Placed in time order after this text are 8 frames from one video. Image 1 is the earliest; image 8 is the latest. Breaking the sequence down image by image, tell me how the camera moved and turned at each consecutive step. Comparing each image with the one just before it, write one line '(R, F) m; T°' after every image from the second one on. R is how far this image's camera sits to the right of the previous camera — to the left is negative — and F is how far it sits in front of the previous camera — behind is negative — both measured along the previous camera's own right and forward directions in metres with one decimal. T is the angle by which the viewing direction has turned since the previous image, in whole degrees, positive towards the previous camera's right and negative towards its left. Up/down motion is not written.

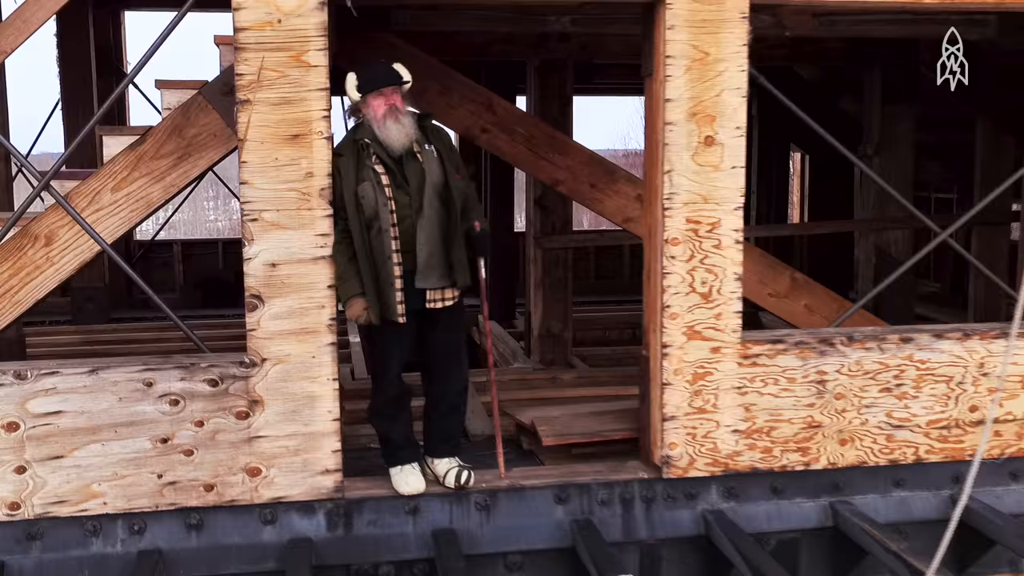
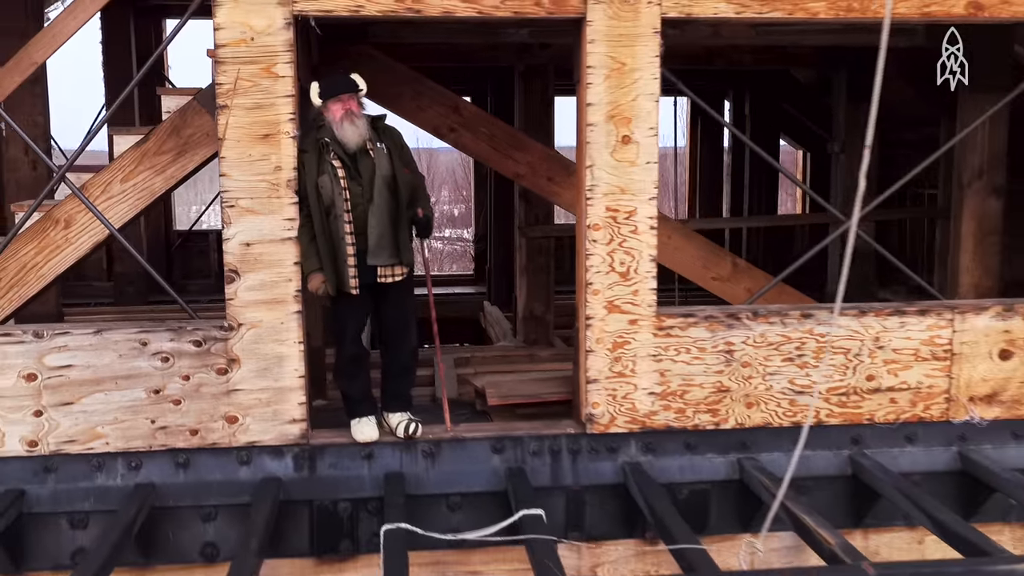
(+0.4, -0.5) m; -3°
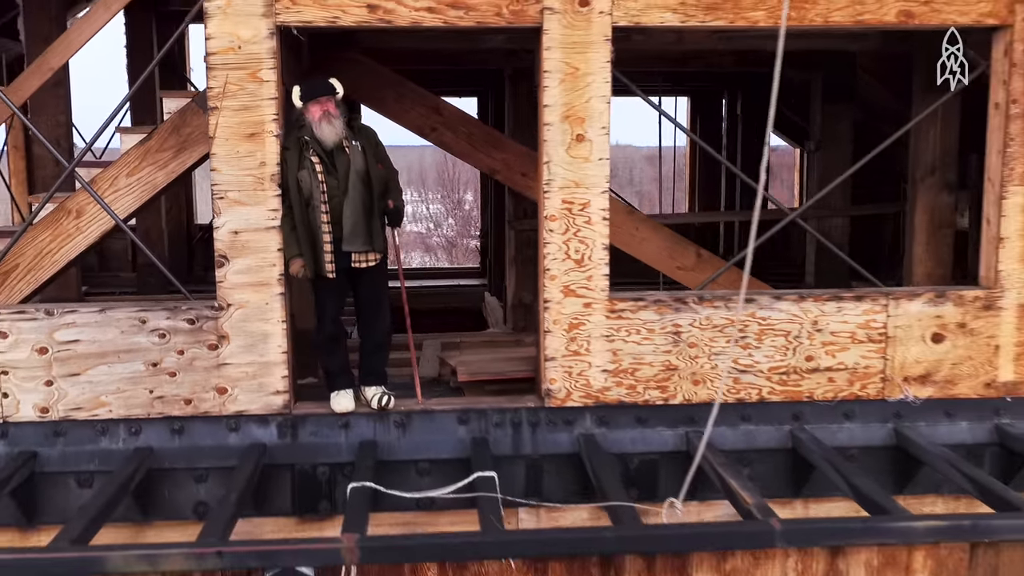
(+0.3, -0.4) m; -2°
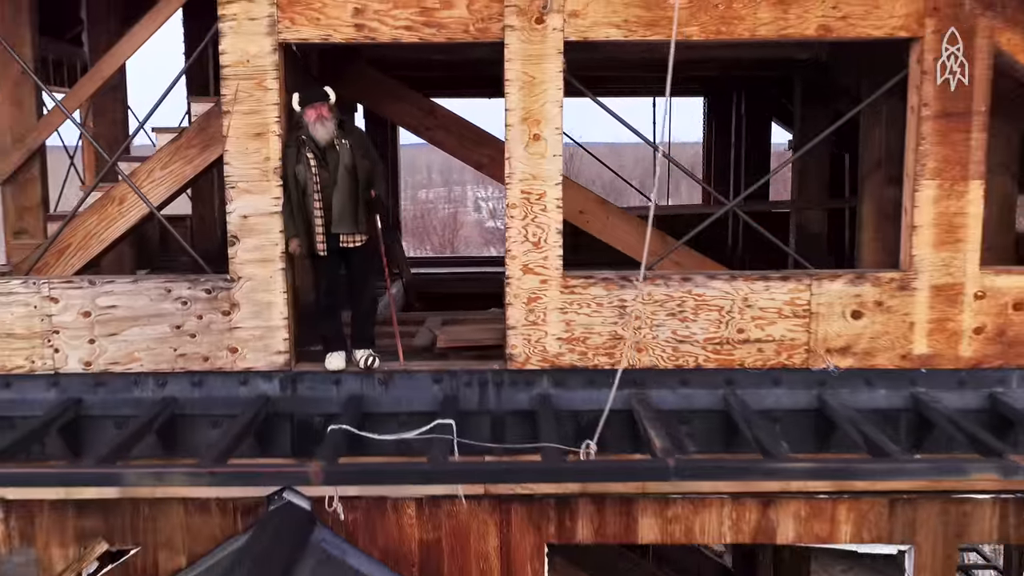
(+0.5, -0.6) m; -4°
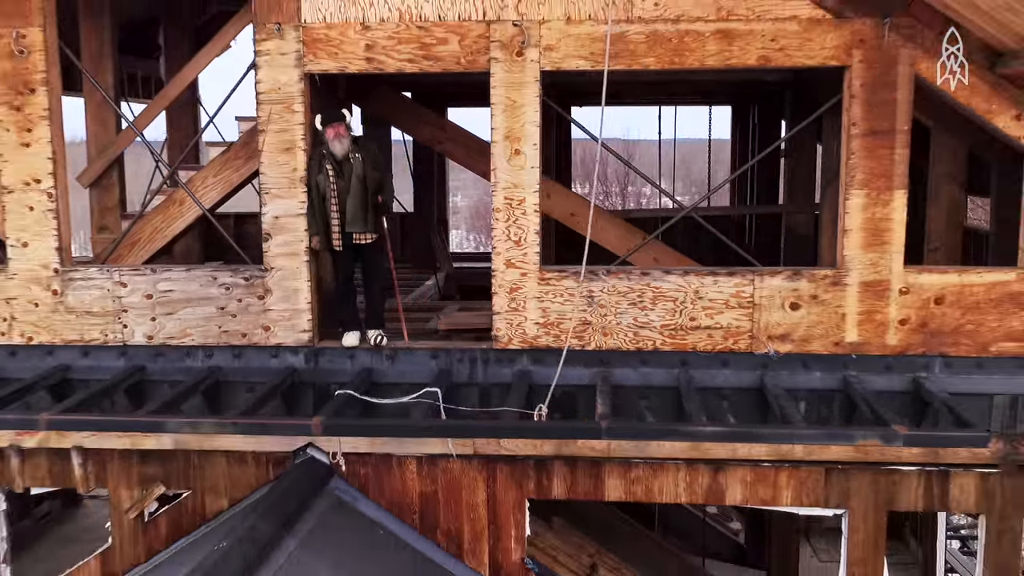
(+0.6, -0.8) m; -5°
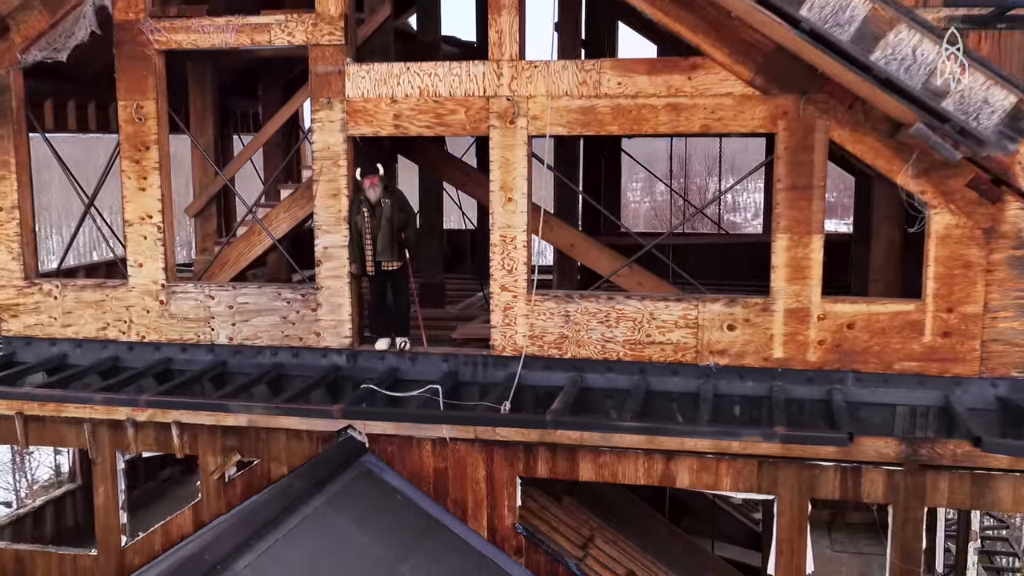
(+1.0, -1.4) m; -7°
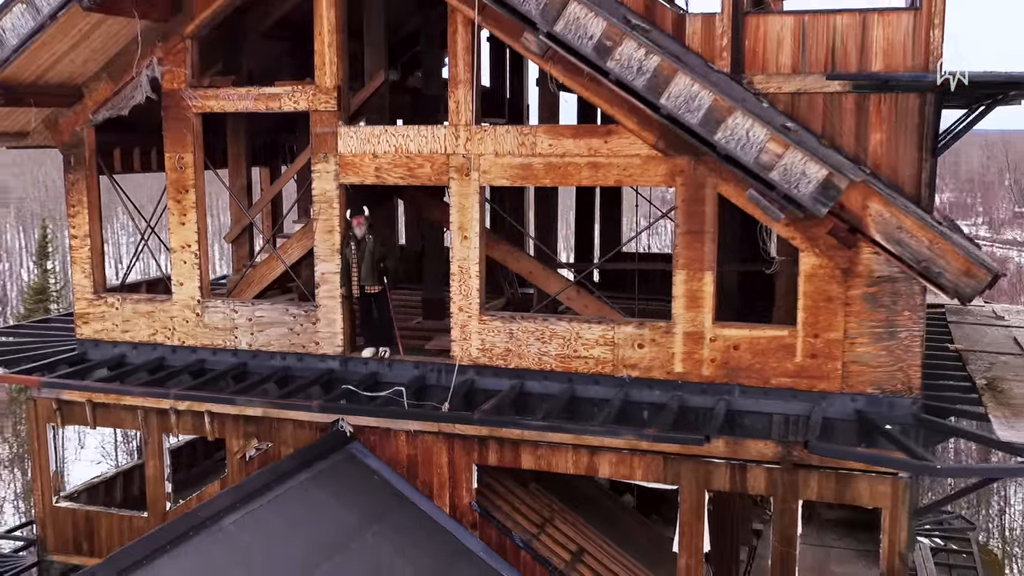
(+1.2, -1.5) m; -6°
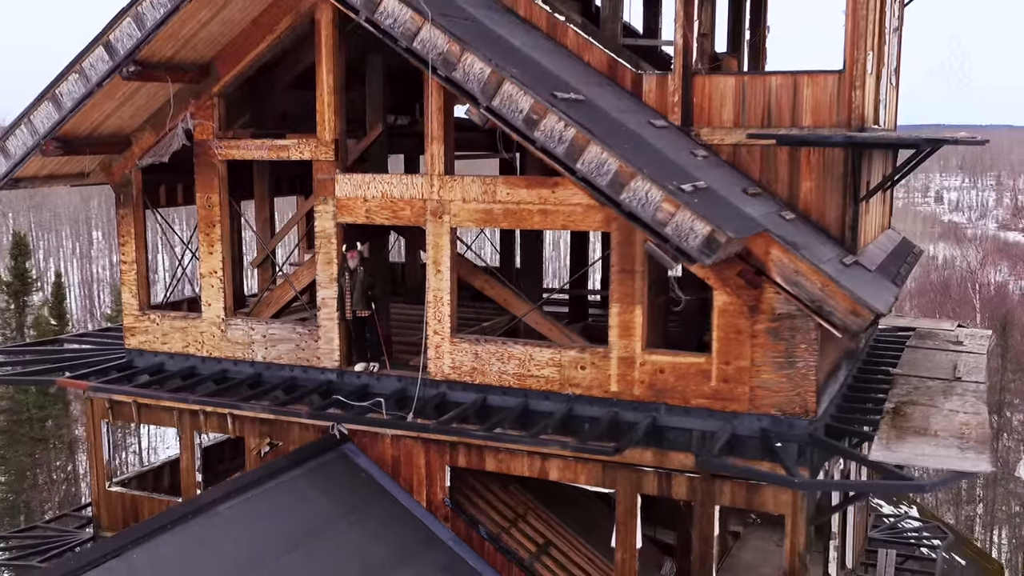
(+1.2, -1.3) m; -5°
